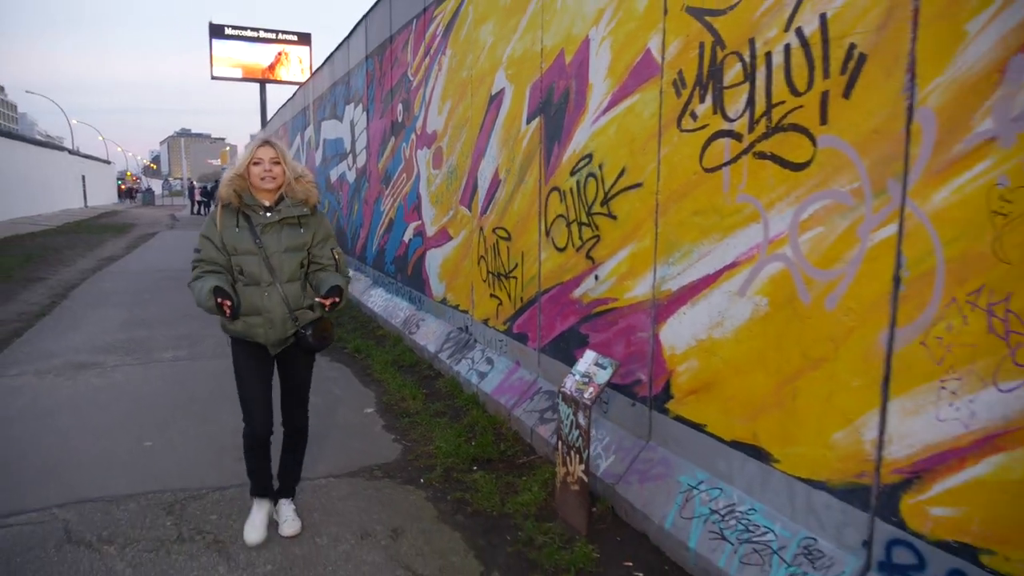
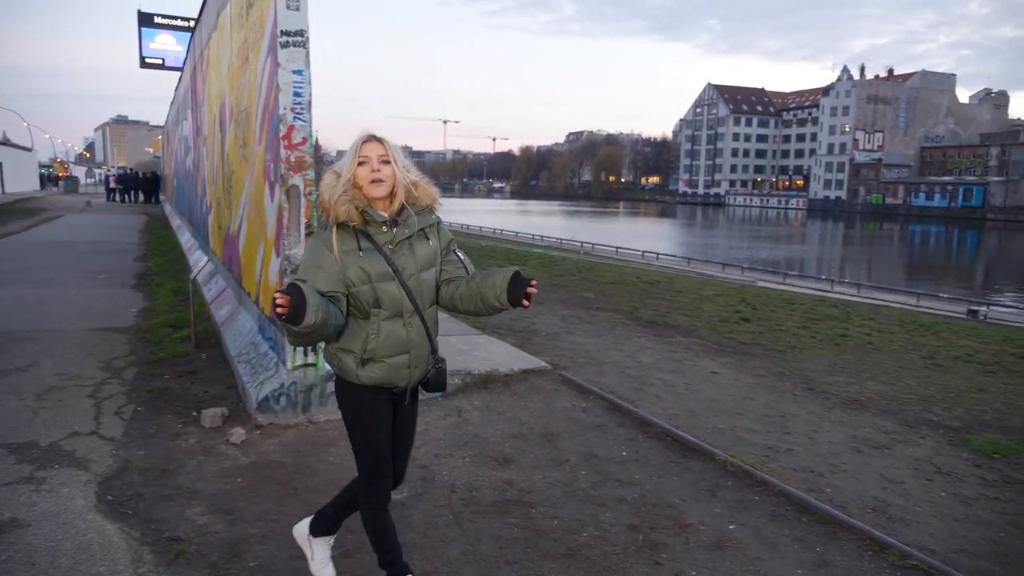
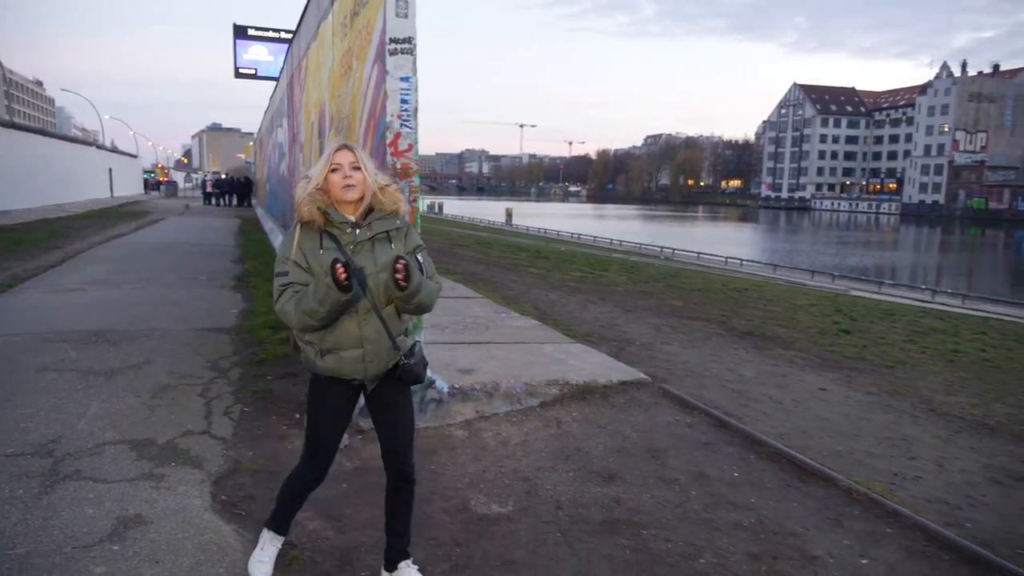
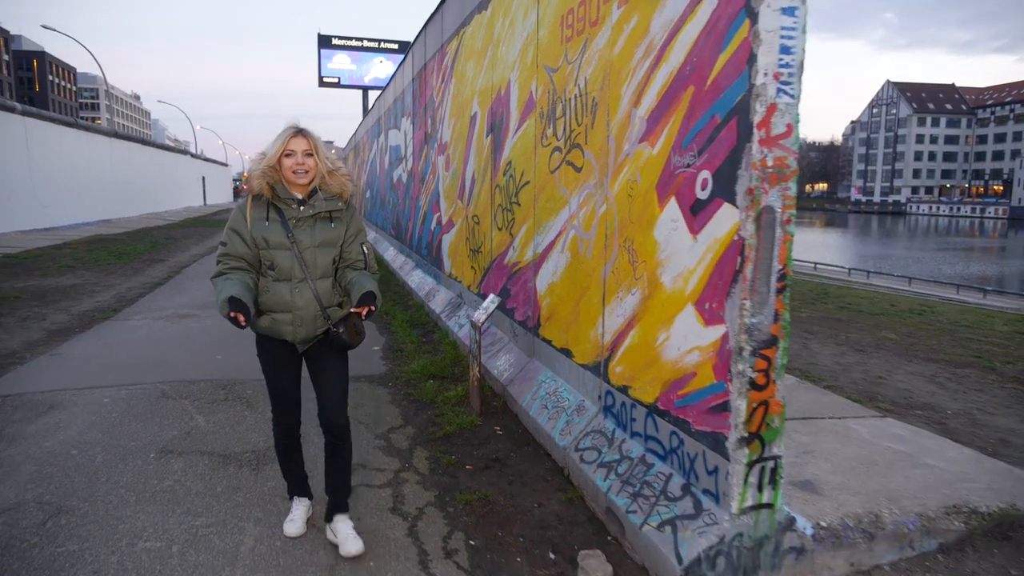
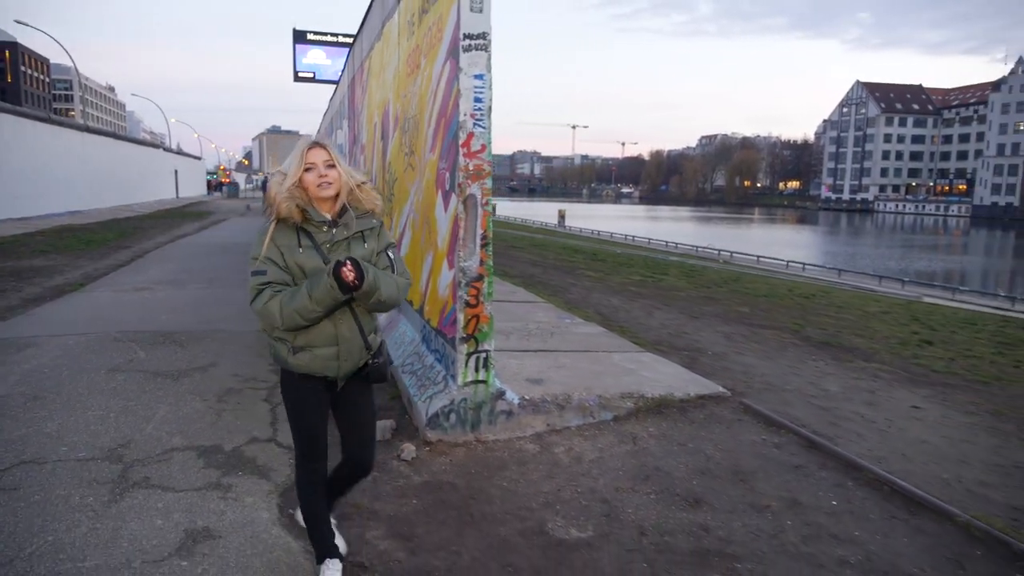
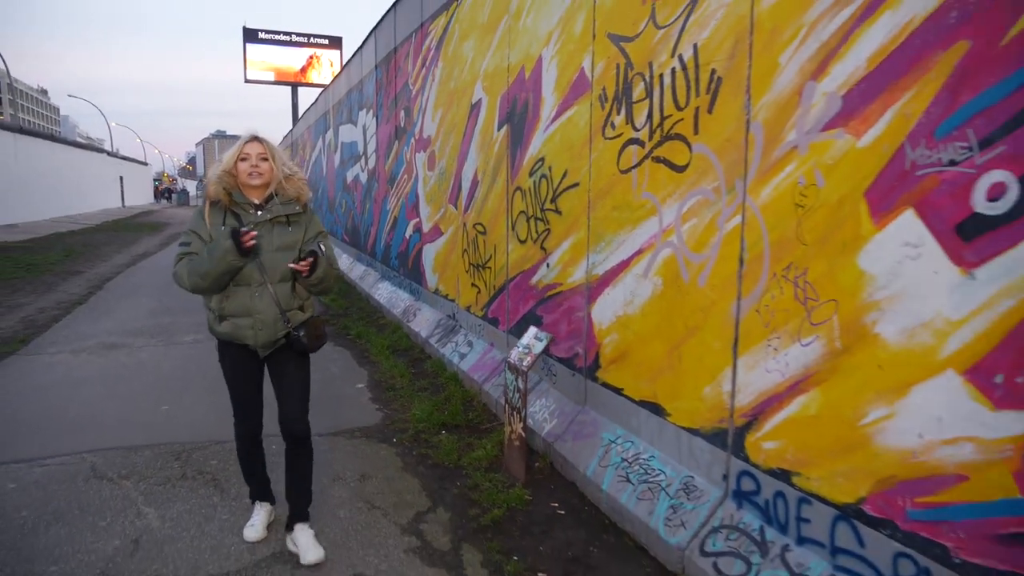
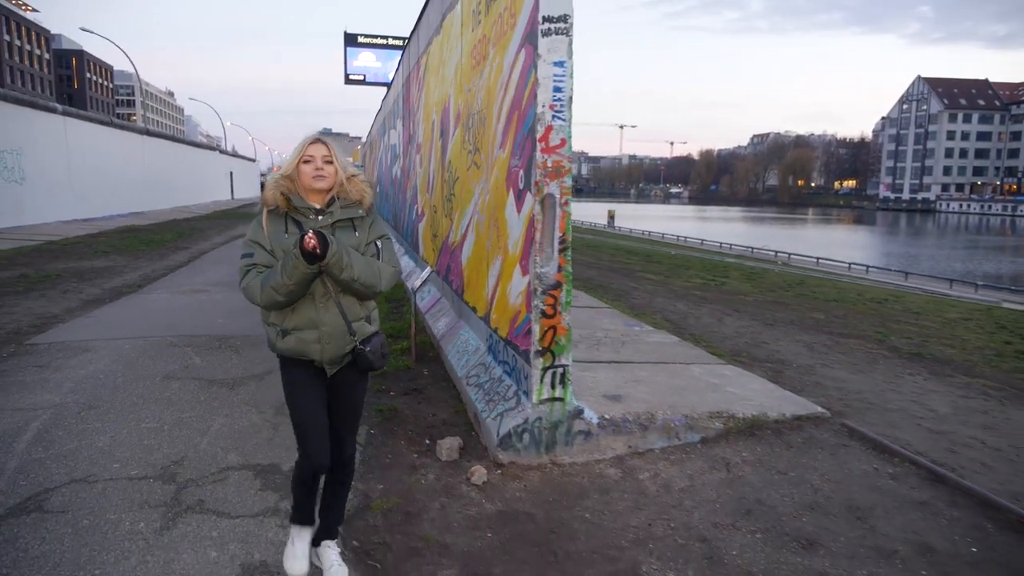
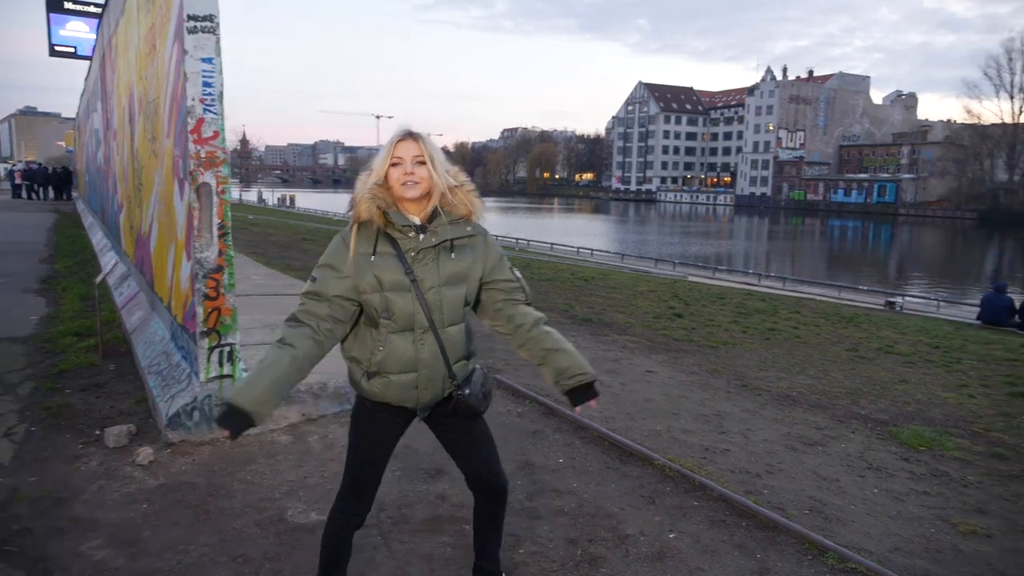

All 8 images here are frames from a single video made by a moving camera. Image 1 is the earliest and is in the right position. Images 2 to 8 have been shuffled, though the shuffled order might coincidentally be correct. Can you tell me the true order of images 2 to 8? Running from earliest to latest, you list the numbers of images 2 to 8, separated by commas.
6, 4, 7, 5, 3, 2, 8
